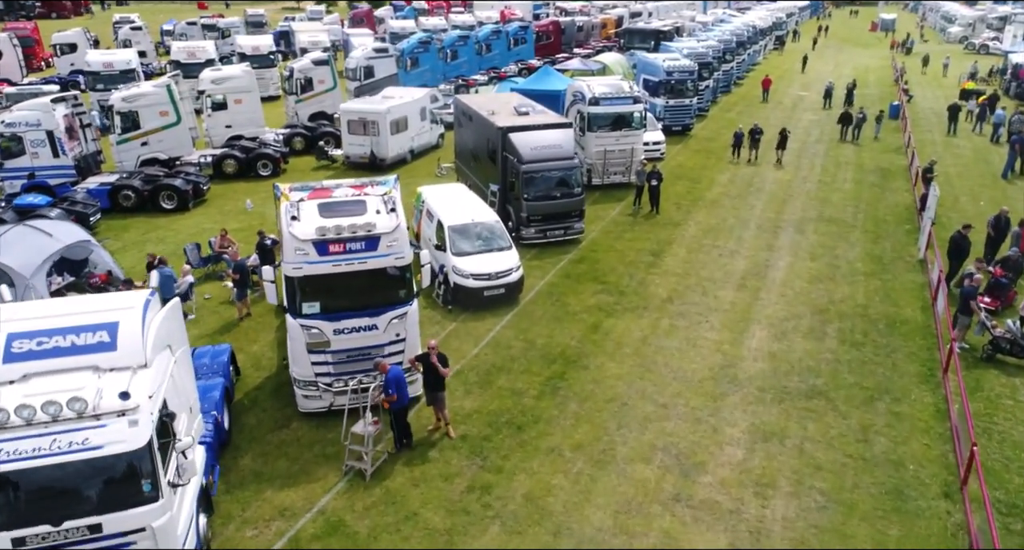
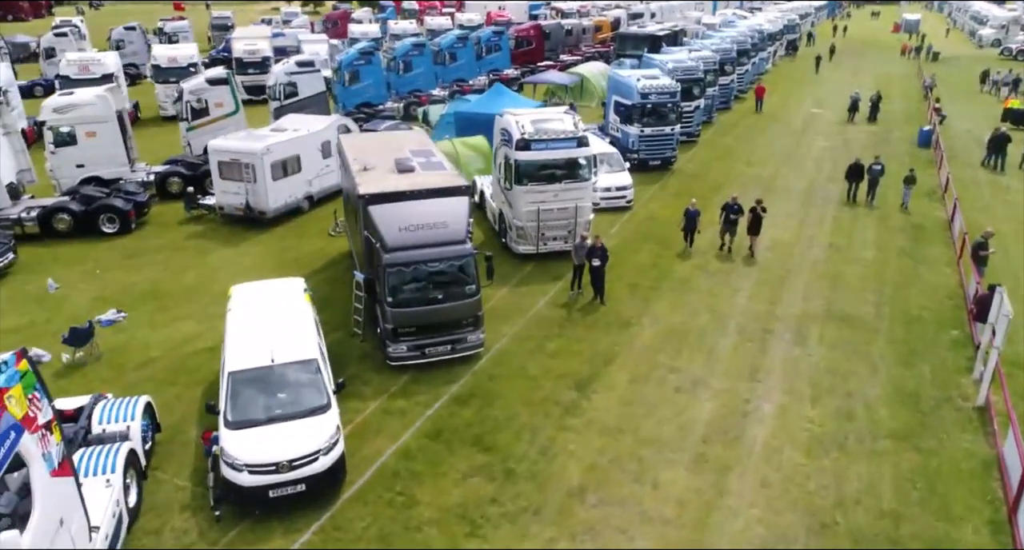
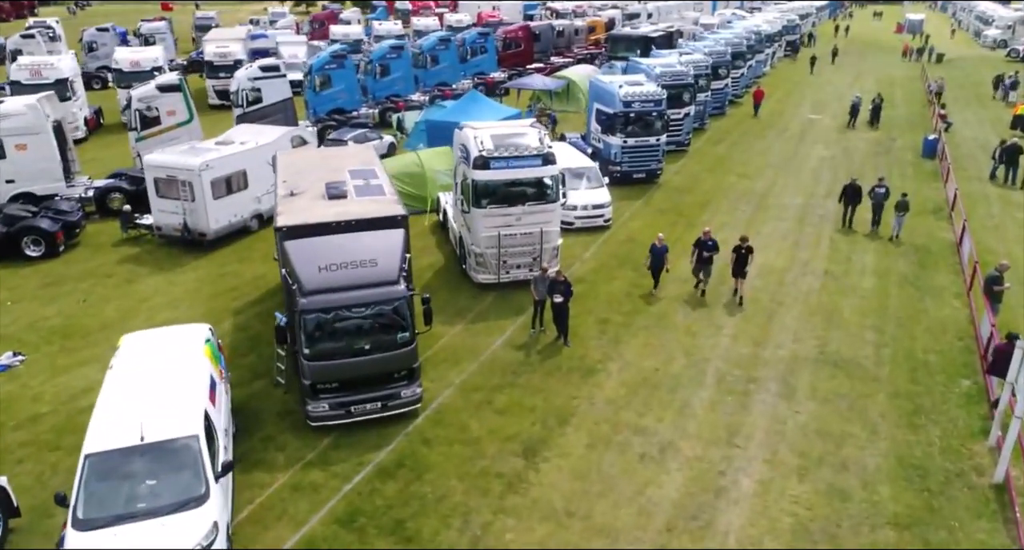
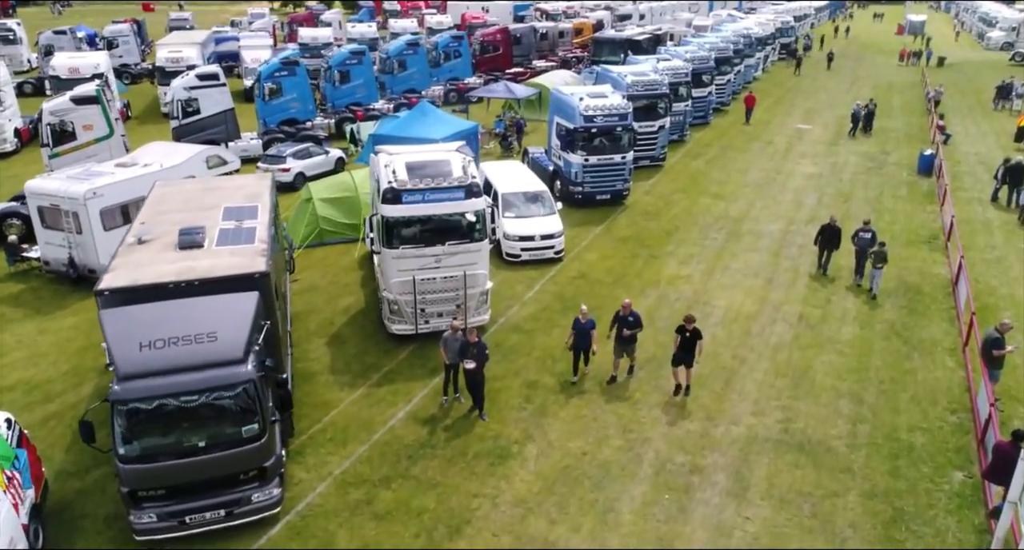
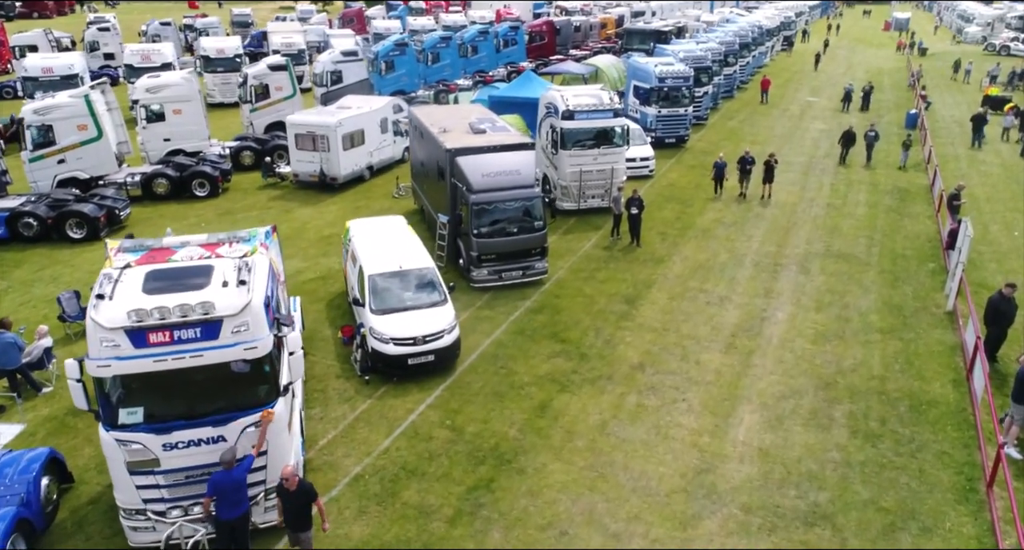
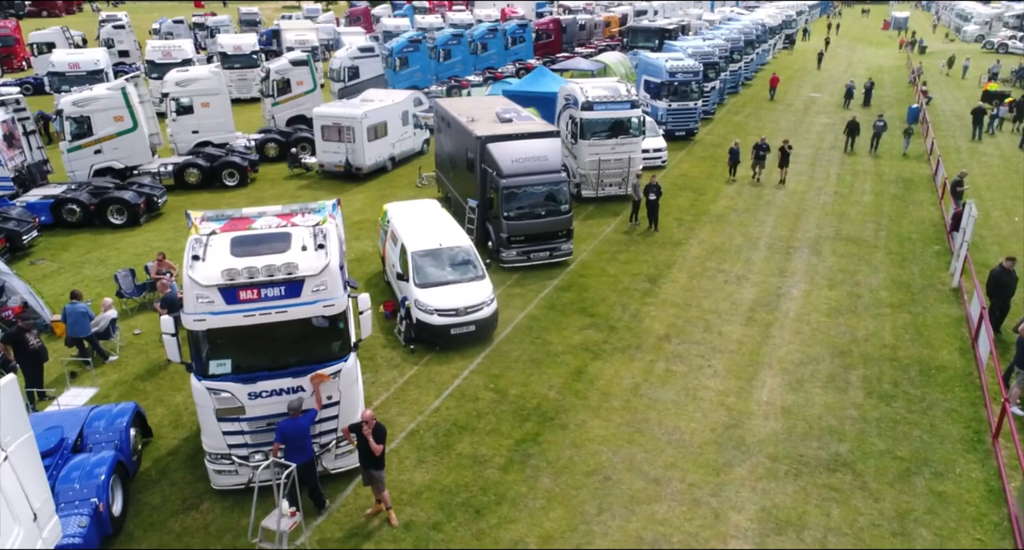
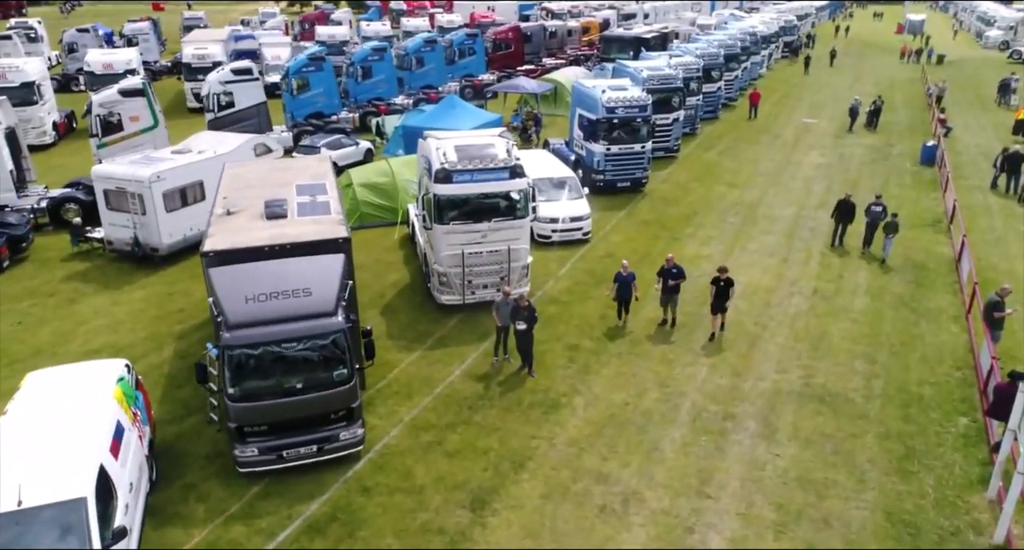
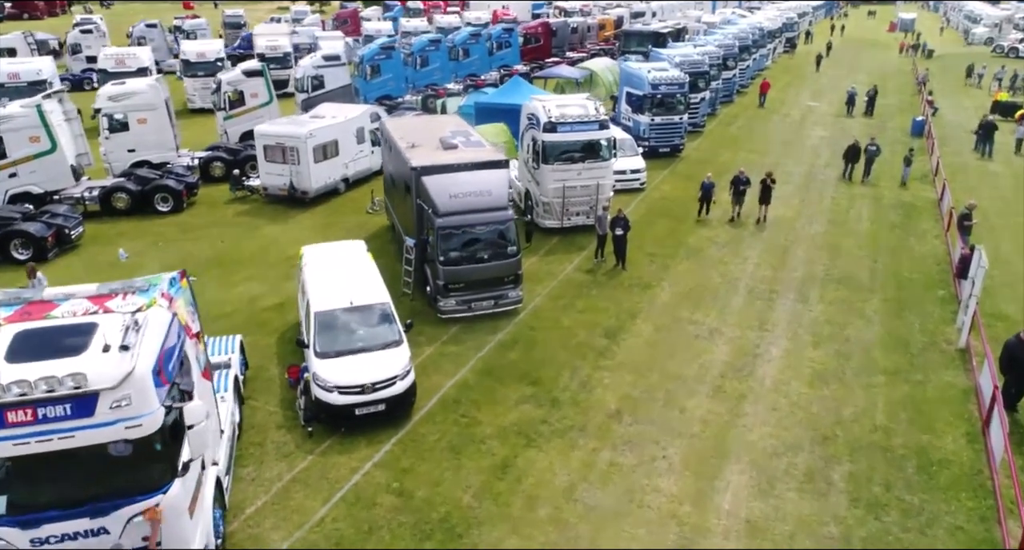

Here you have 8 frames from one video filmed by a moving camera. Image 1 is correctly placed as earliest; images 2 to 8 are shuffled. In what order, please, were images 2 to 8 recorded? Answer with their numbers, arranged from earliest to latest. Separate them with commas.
6, 5, 8, 2, 3, 7, 4
